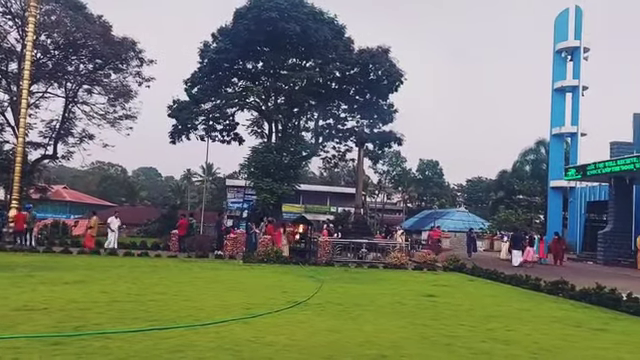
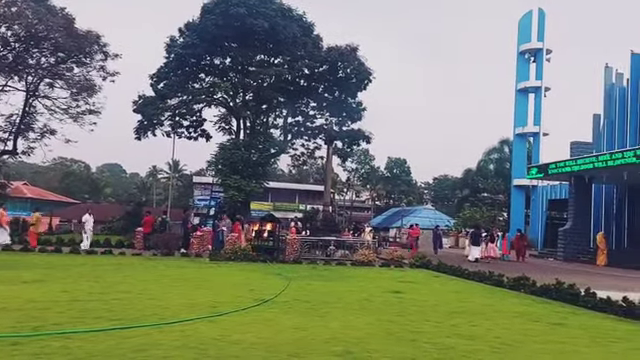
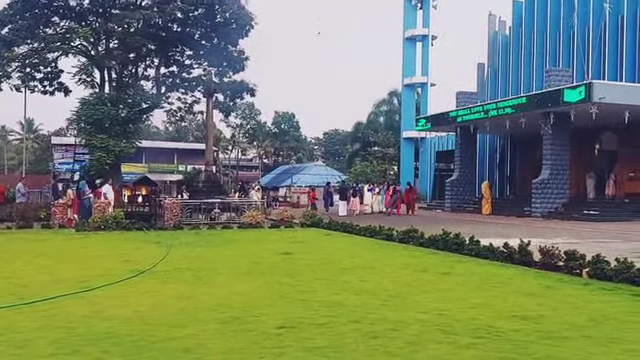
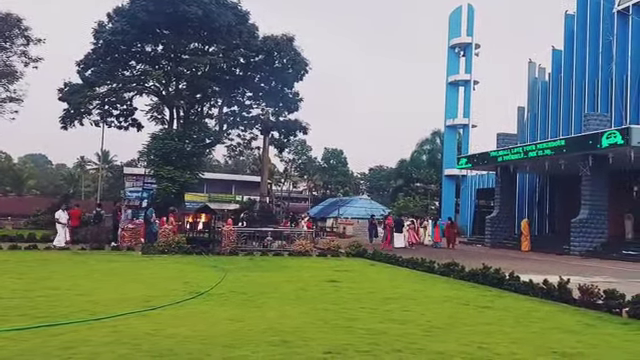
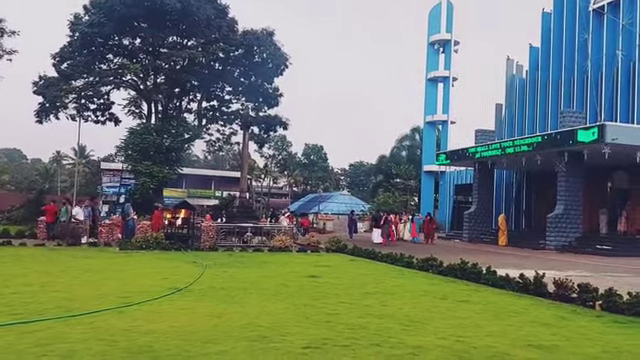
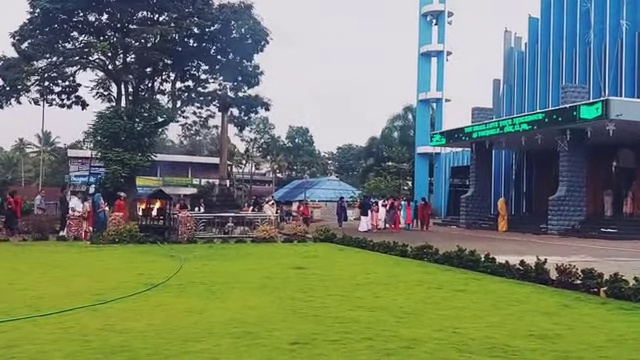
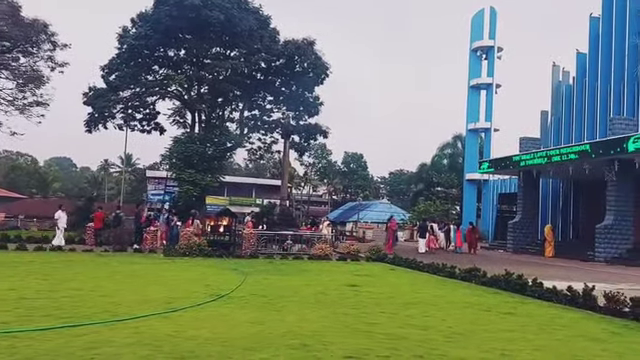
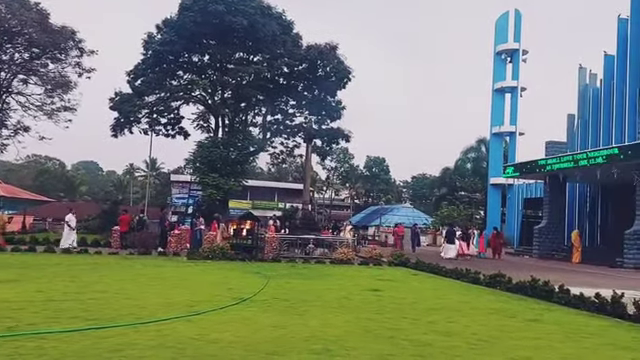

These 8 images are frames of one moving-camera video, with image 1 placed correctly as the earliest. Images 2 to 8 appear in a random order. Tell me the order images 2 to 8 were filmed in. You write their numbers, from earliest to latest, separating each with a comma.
2, 8, 7, 4, 5, 6, 3
